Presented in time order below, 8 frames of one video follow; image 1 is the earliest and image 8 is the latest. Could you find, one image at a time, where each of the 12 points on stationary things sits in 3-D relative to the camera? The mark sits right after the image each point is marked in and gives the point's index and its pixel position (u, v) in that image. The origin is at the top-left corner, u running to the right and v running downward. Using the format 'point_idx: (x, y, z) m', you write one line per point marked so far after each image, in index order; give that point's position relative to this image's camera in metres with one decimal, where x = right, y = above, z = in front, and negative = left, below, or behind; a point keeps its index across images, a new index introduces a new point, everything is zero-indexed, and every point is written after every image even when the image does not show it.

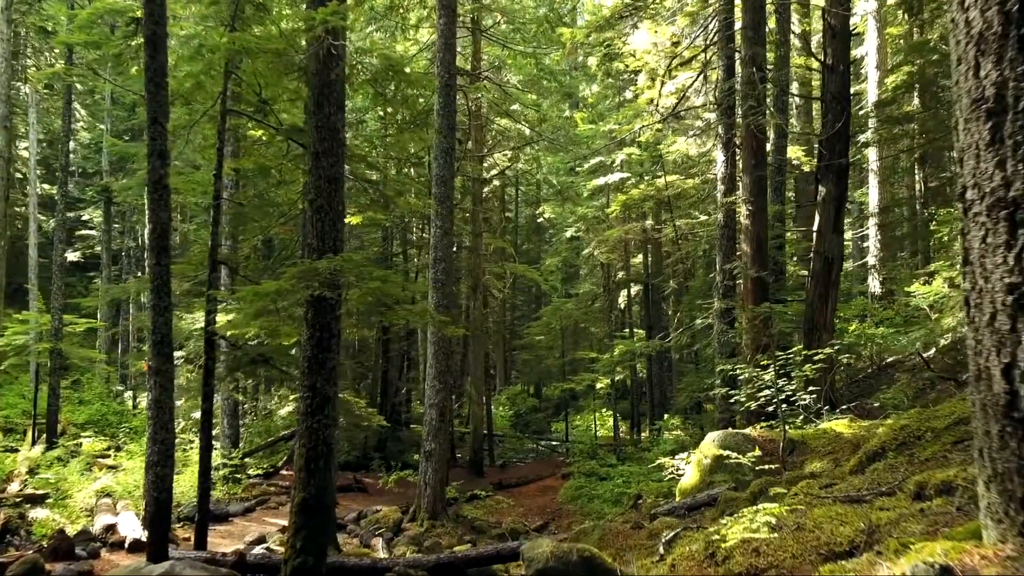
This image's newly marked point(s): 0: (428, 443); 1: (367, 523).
0: (-1.3, -2.5, +12.5) m
1: (-2.3, -3.7, +12.2) m
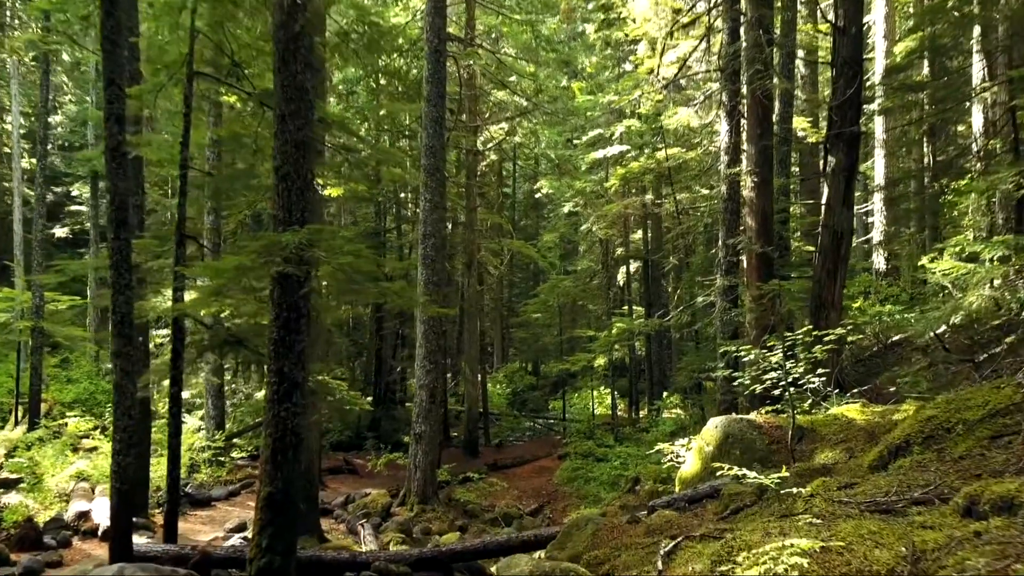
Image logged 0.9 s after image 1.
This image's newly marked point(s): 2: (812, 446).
0: (-1.5, -2.1, +12.1) m
1: (-2.4, -3.3, +11.8) m
2: (+2.5, -1.3, +6.4) m
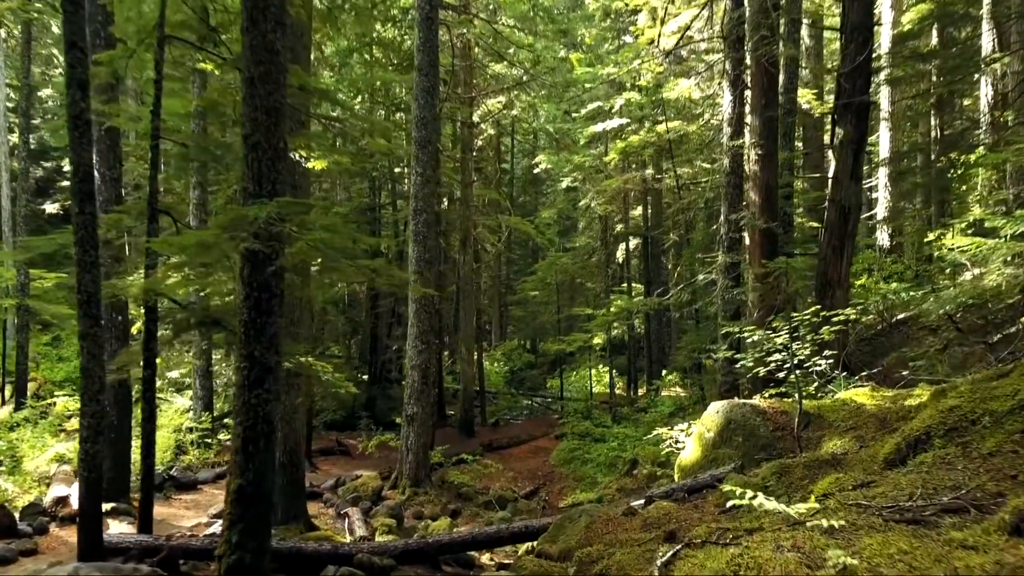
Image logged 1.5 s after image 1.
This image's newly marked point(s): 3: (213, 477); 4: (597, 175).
0: (-1.5, -1.8, +11.7) m
1: (-2.5, -3.0, +11.5) m
2: (+2.4, -1.1, +6.0) m
3: (-4.5, -2.8, +11.7) m
4: (+2.2, +2.9, +19.9) m
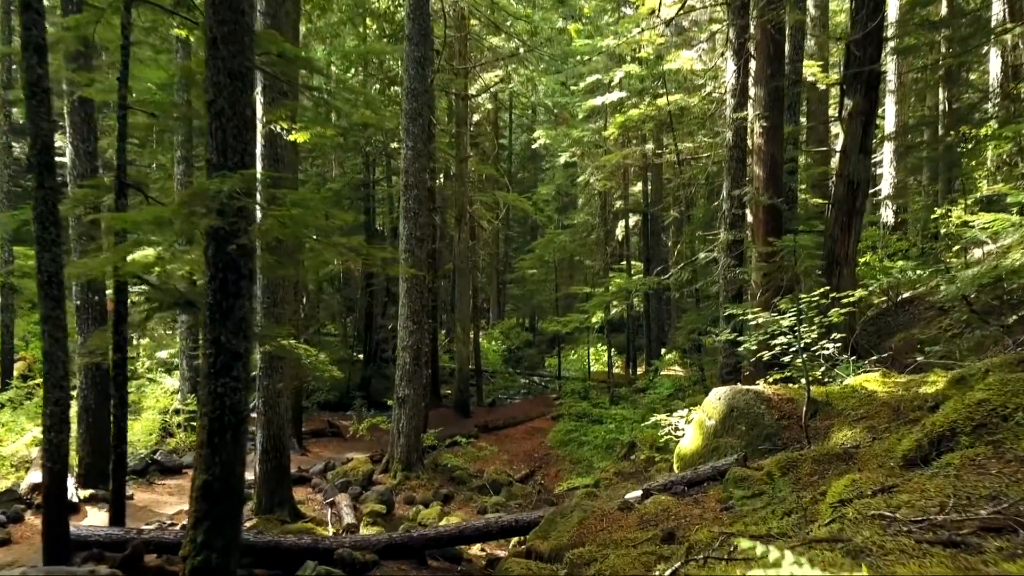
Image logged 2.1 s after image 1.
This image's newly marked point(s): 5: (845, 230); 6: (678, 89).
0: (-1.6, -1.5, +11.4) m
1: (-2.5, -2.7, +11.2) m
2: (+2.3, -1.0, +5.7) m
3: (-4.6, -2.5, +11.4) m
4: (+2.1, +3.4, +19.5) m
5: (+3.9, +0.7, +9.2) m
6: (+3.5, +4.2, +16.6) m
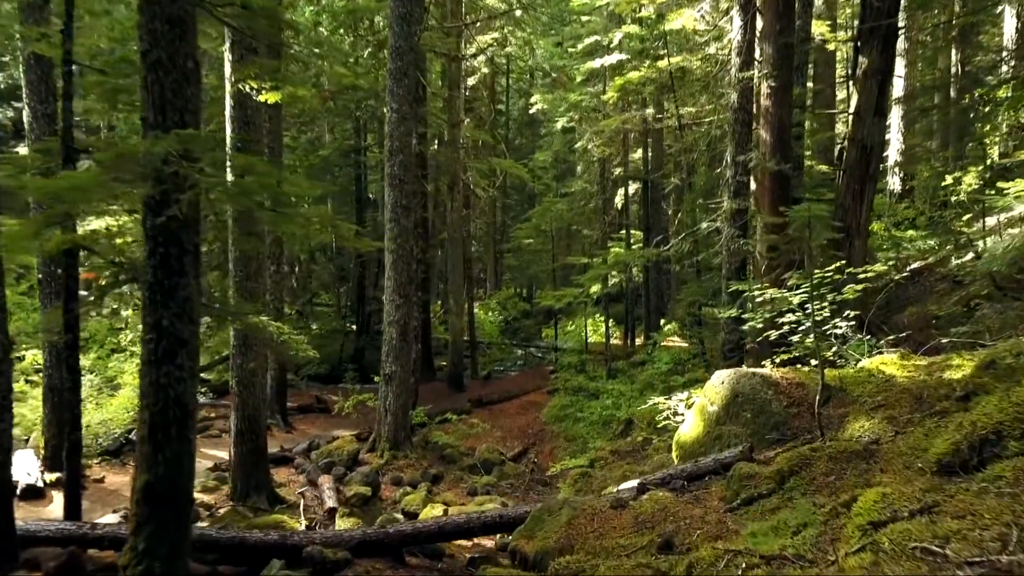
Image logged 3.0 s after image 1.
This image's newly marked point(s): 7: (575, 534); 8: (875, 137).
0: (-1.7, -1.1, +10.9) m
1: (-2.7, -2.3, +10.7) m
2: (+2.2, -0.8, +5.1) m
3: (-4.7, -2.1, +10.9) m
4: (+2.0, +4.2, +18.8) m
5: (+3.8, +1.0, +8.6) m
6: (+3.4, +4.9, +15.9) m
7: (+0.4, -1.4, +4.5) m
8: (+4.0, +1.6, +8.5) m
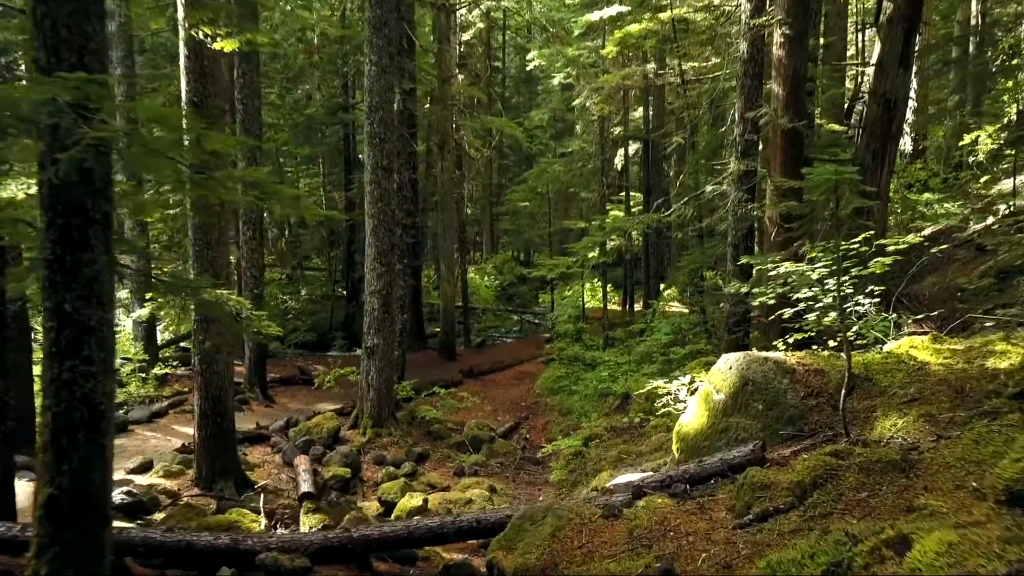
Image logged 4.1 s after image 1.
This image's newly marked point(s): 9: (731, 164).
0: (-1.9, -0.7, +10.2) m
1: (-2.8, -1.9, +10.1) m
2: (+2.1, -0.7, +4.5) m
3: (-4.8, -1.7, +10.3) m
4: (+1.8, +5.0, +17.8) m
5: (+3.7, +1.3, +7.9) m
6: (+3.3, +5.5, +14.9) m
7: (+0.2, -1.3, +3.9) m
8: (+3.8, +1.9, +7.7) m
9: (+2.5, +1.4, +8.8) m
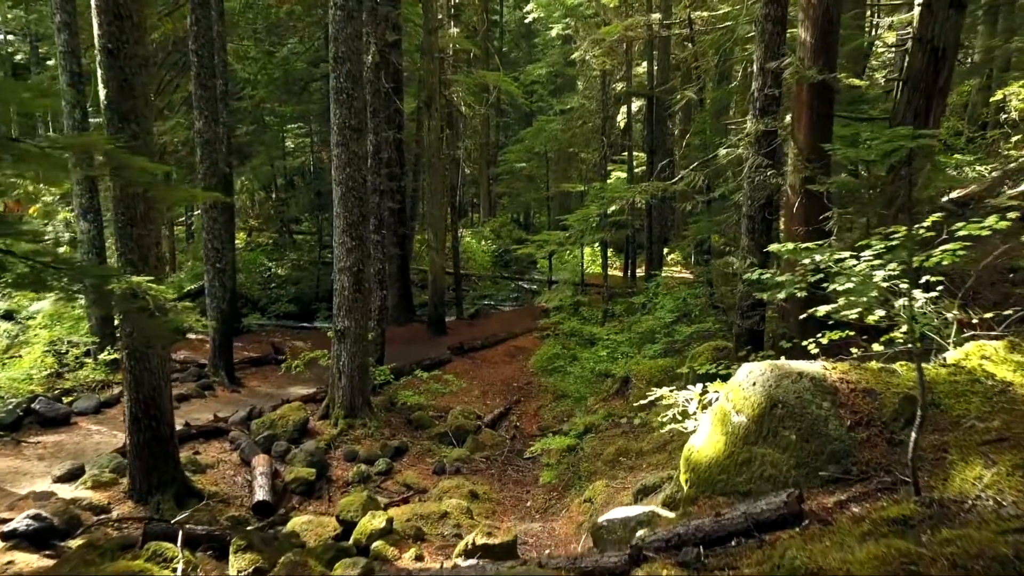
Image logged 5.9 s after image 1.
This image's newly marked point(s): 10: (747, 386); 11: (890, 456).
0: (-2.0, -0.4, +9.2) m
1: (-2.9, -1.6, +9.1) m
2: (+1.9, -0.7, +3.4) m
3: (-5.0, -1.4, +9.3) m
4: (+1.7, +5.7, +16.5) m
5: (+3.5, +1.5, +6.7) m
6: (+3.1, +6.0, +13.5) m
7: (+0.1, -1.4, +2.9) m
8: (+3.7, +2.1, +6.5) m
9: (+2.3, +1.6, +7.7) m
10: (+1.3, -0.5, +4.2) m
11: (+1.7, -0.8, +3.6) m
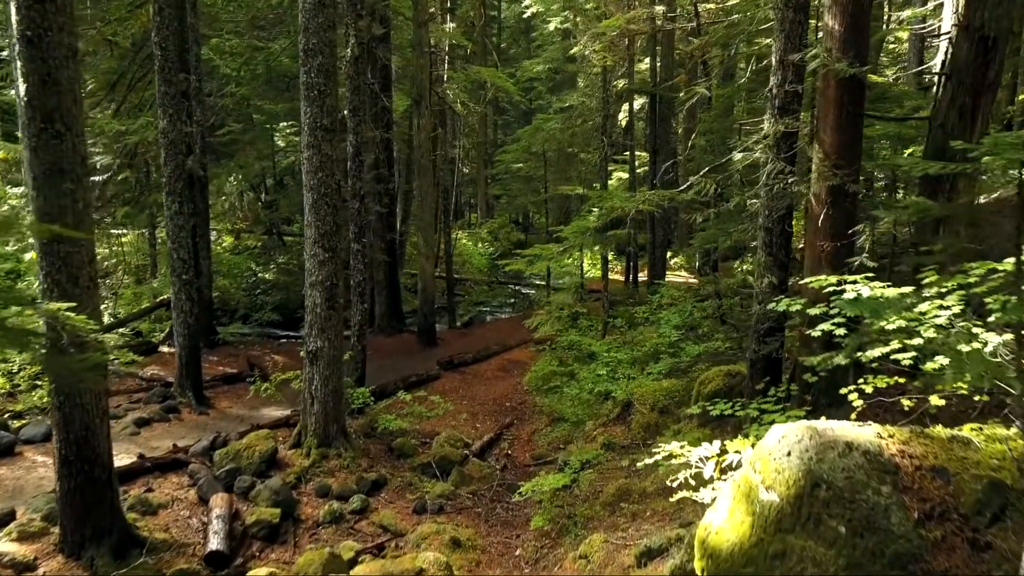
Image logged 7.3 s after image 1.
0: (-2.1, -0.5, +8.4) m
1: (-3.1, -1.8, +8.3) m
2: (+1.8, -0.9, +2.6) m
3: (-5.1, -1.6, +8.5) m
4: (+1.6, +5.5, +15.6) m
5: (+3.4, +1.3, +5.9) m
6: (+3.1, +5.9, +12.6) m
7: (0.0, -1.6, +2.1) m
8: (+3.6, +1.9, +5.6) m
9: (+2.2, +1.4, +6.8) m
10: (+1.1, -0.7, +3.3) m
11: (+1.6, -1.0, +2.8) m
